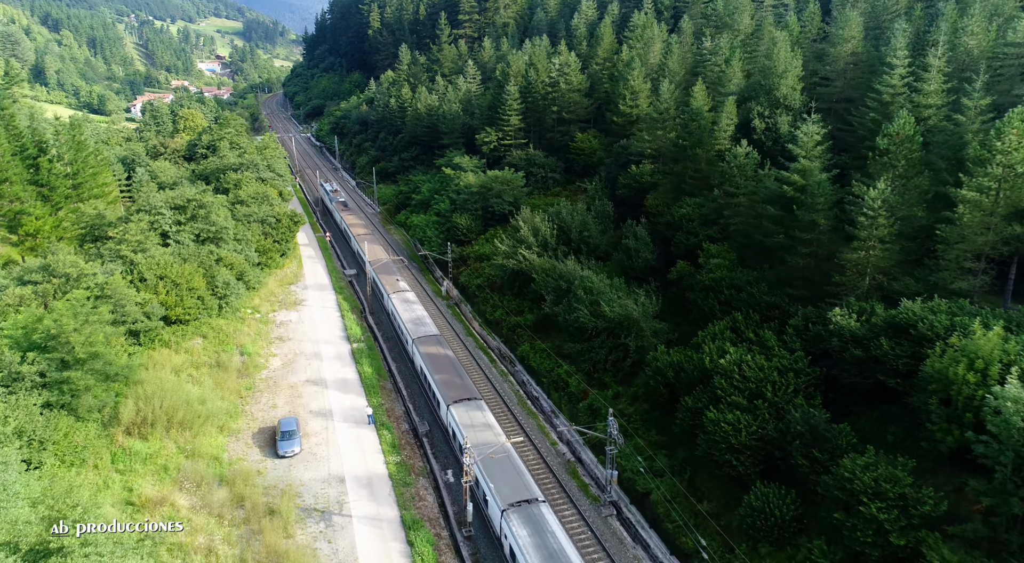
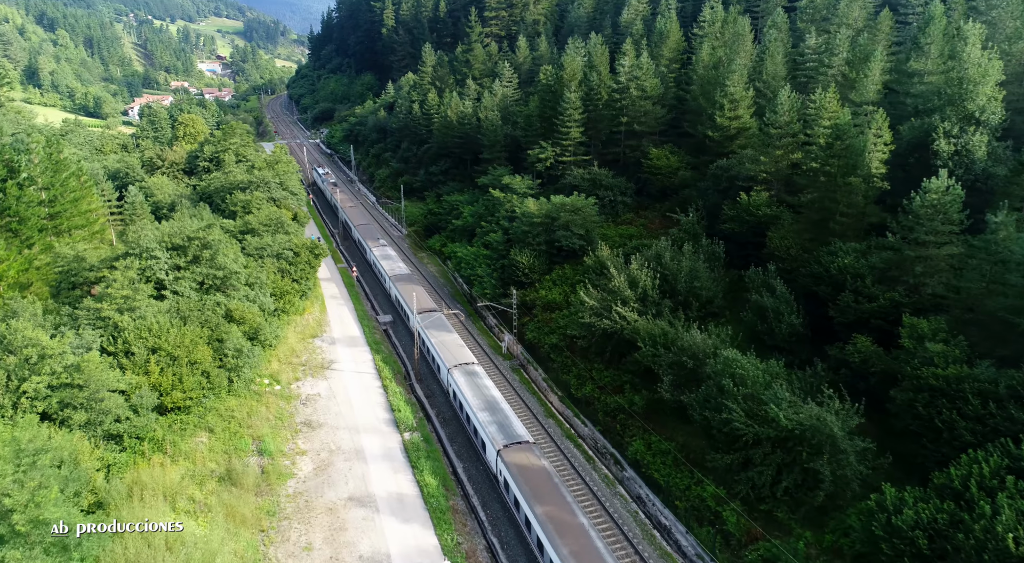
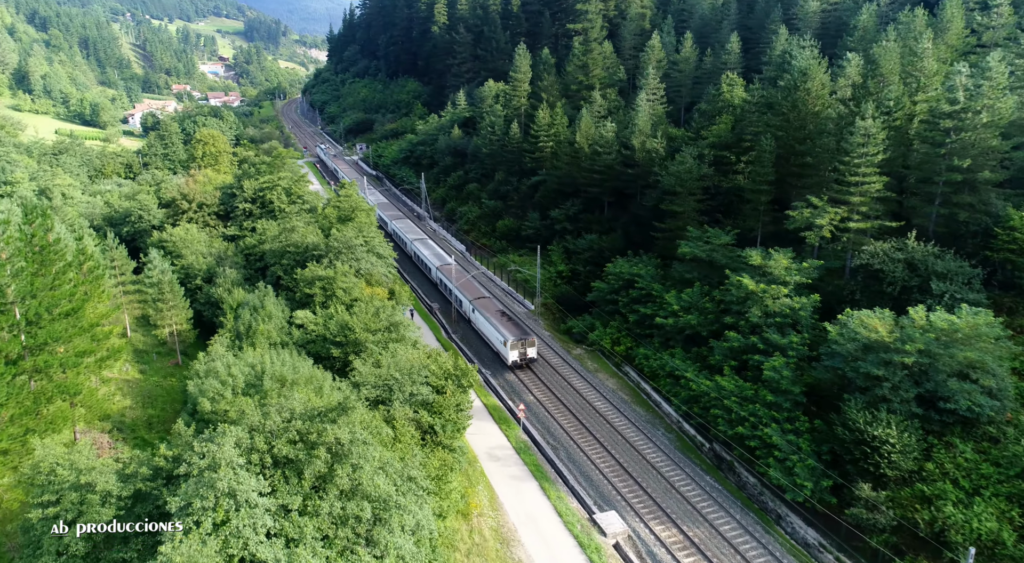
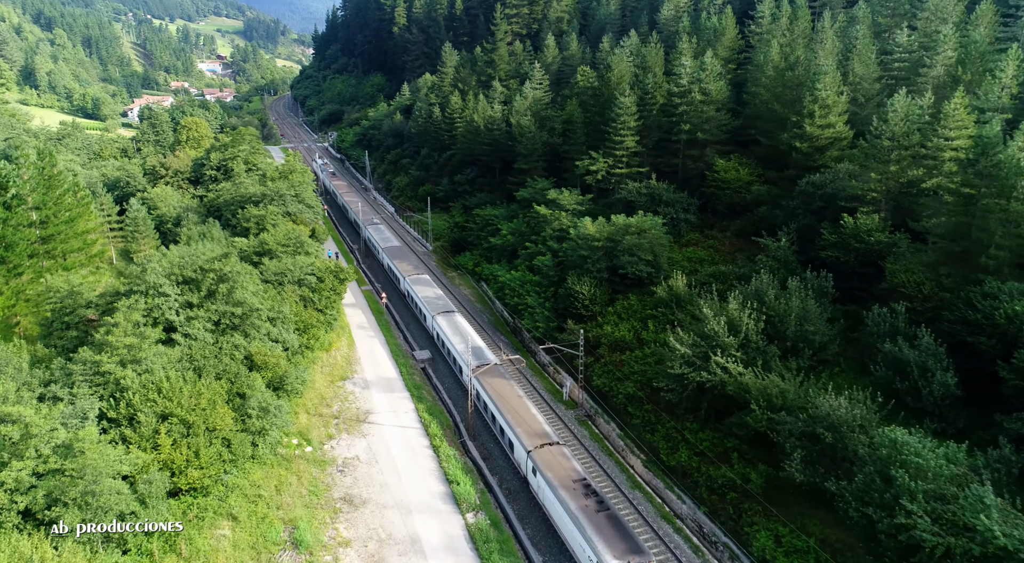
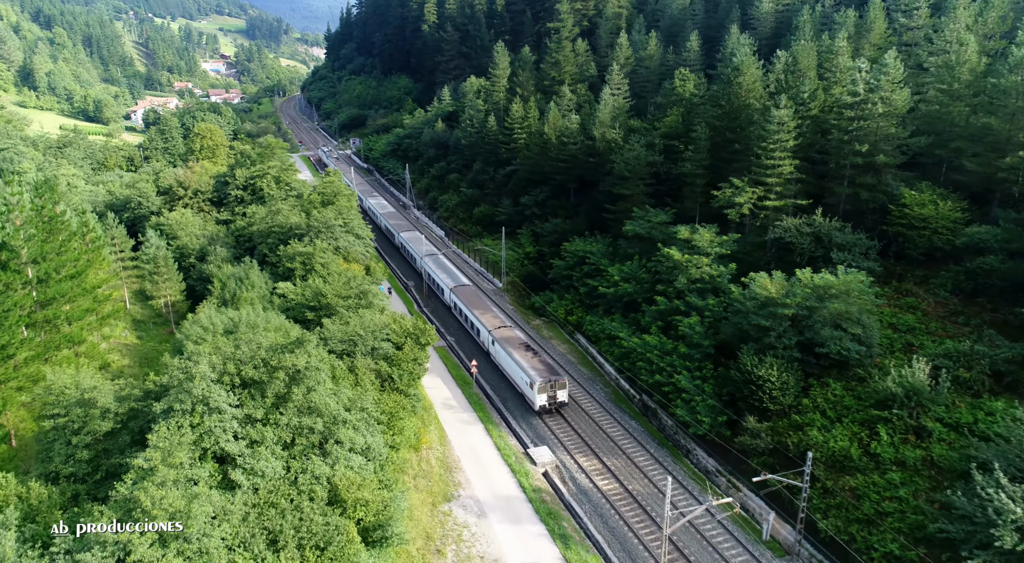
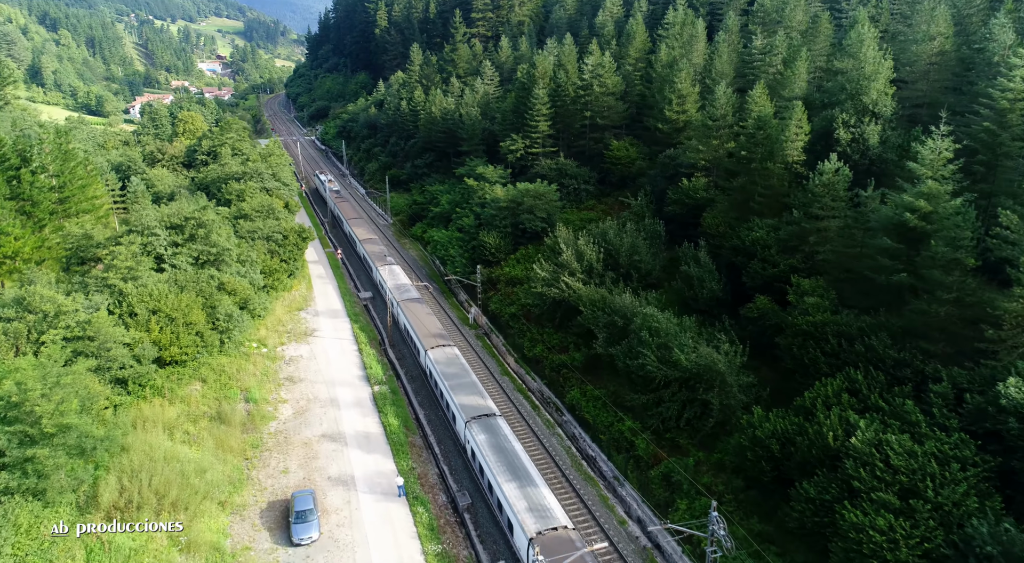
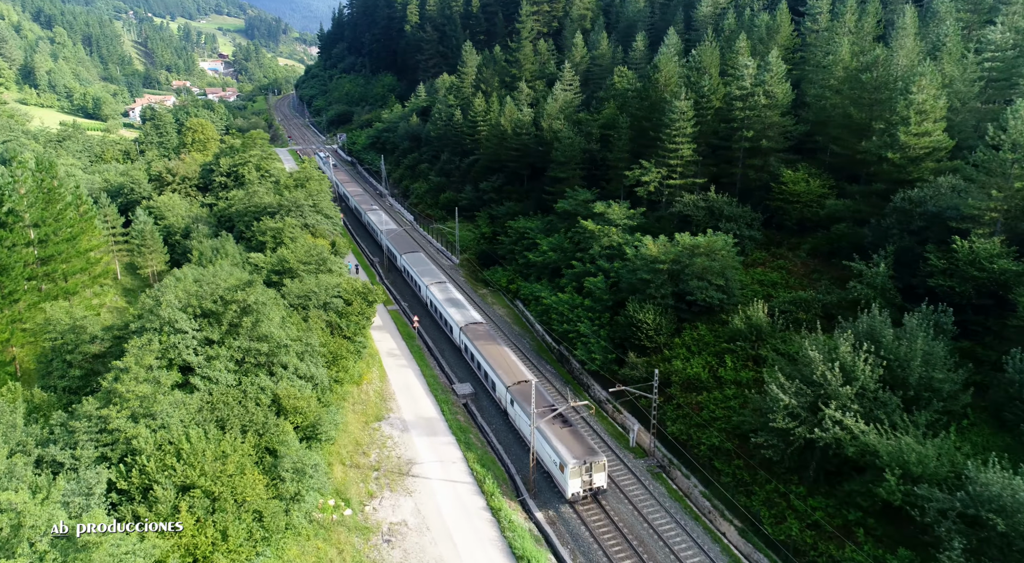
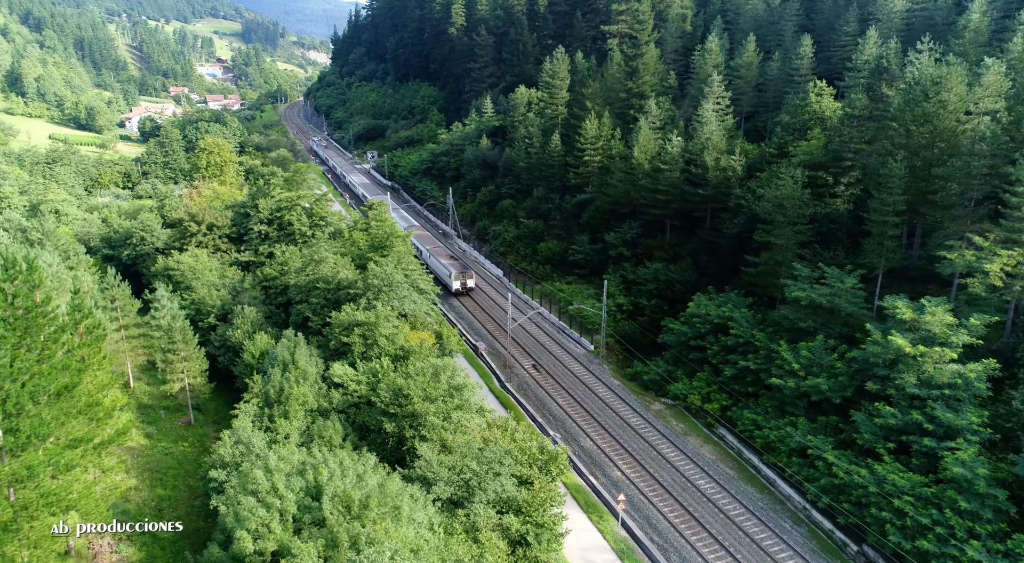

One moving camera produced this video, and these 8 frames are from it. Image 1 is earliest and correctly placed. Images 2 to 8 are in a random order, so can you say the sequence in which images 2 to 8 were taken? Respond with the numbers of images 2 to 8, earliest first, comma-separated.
6, 2, 4, 7, 5, 3, 8
